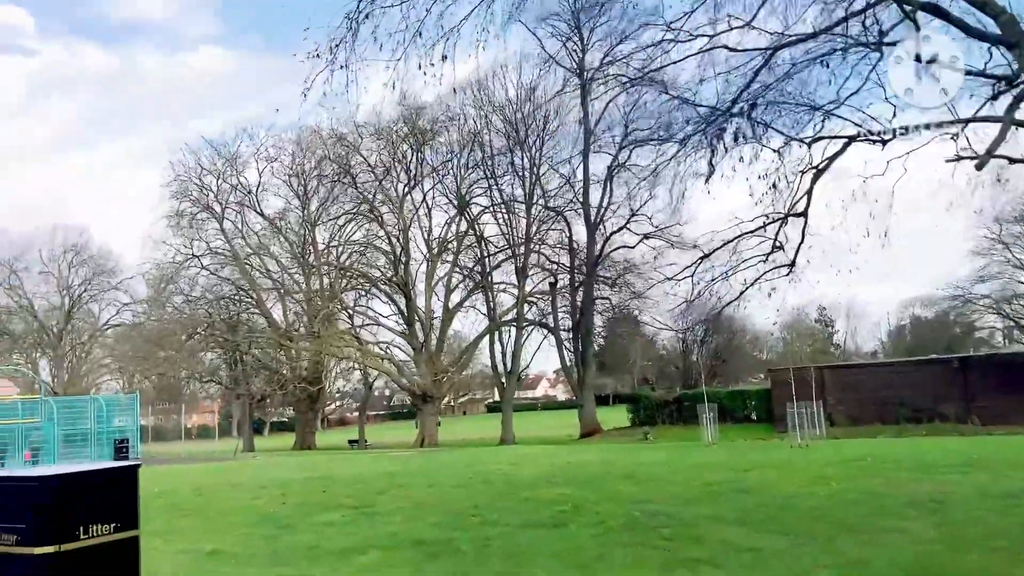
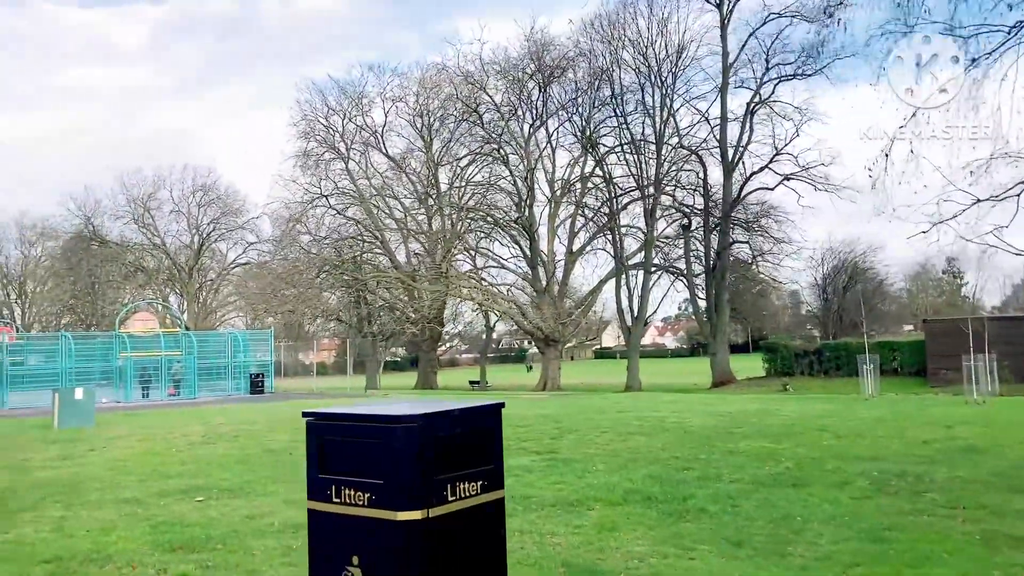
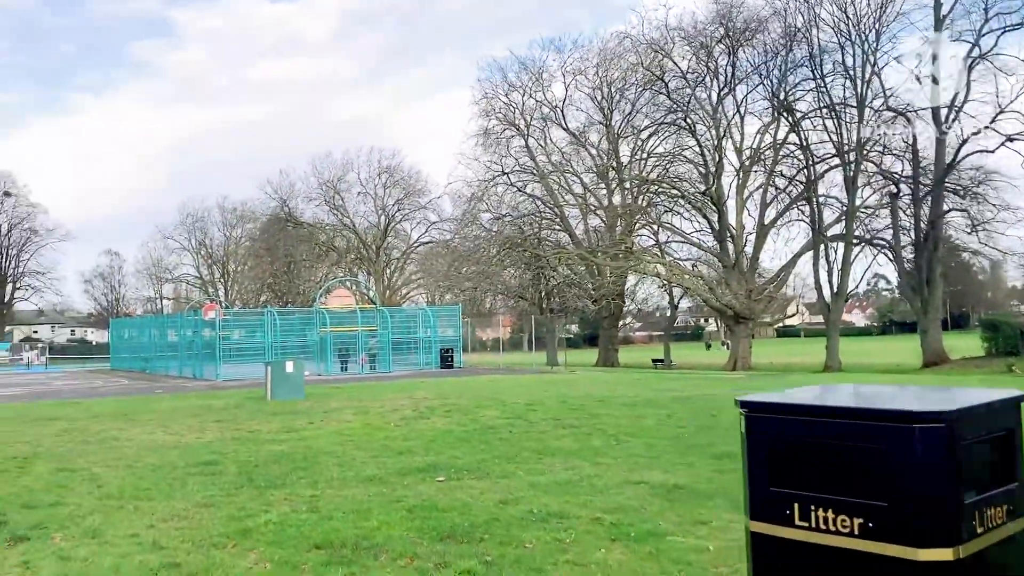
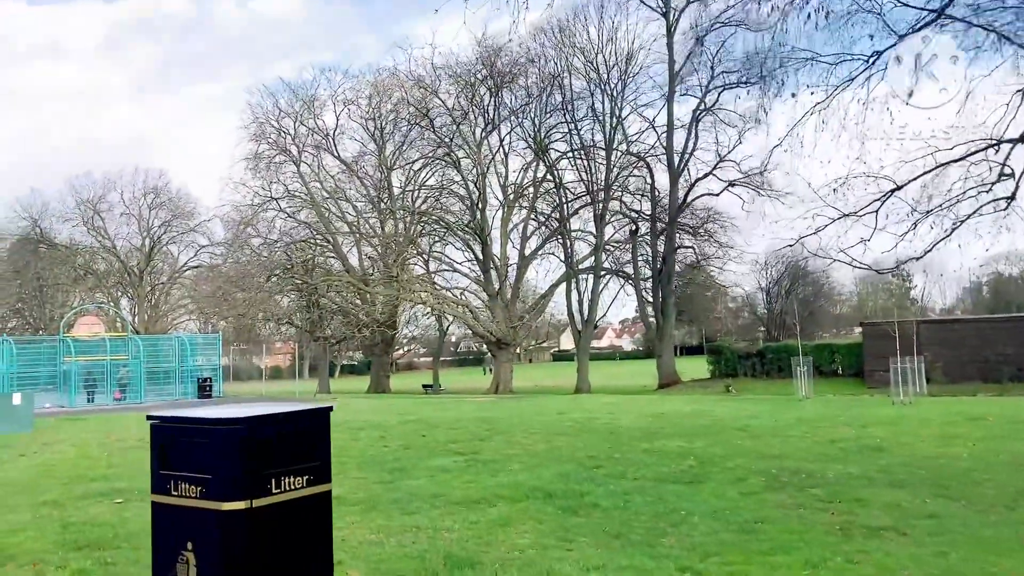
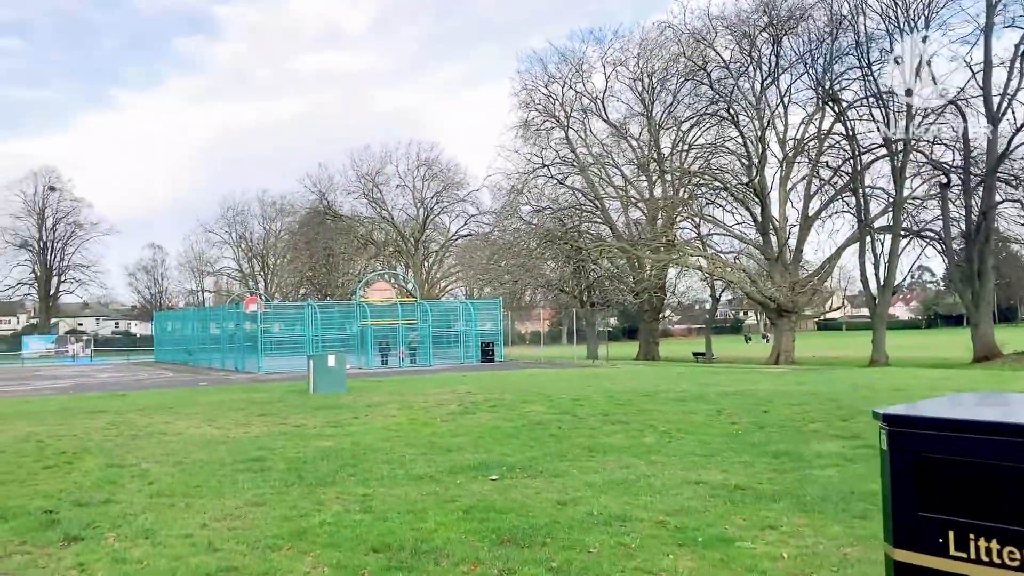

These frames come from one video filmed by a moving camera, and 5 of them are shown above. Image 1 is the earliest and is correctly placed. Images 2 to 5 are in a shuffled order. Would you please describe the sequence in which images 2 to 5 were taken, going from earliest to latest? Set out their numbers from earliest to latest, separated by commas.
4, 2, 3, 5
